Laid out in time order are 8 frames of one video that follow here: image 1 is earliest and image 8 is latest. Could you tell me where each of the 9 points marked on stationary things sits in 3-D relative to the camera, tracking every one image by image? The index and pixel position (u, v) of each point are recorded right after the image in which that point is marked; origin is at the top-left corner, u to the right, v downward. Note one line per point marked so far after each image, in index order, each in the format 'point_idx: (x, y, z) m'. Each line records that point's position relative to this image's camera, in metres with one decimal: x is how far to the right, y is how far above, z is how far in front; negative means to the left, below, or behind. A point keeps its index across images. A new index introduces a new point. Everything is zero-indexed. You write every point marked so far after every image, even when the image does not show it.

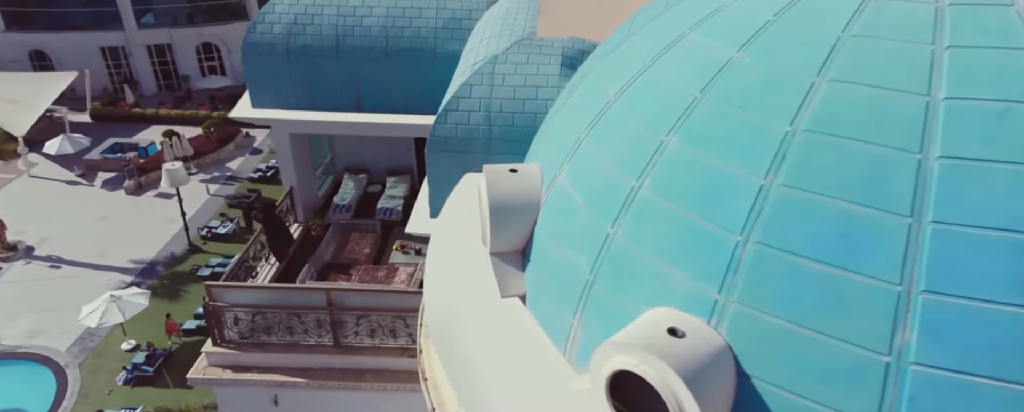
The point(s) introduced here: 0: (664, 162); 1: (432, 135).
0: (+1.4, +0.4, +6.3) m
1: (-1.2, +1.1, +10.6) m
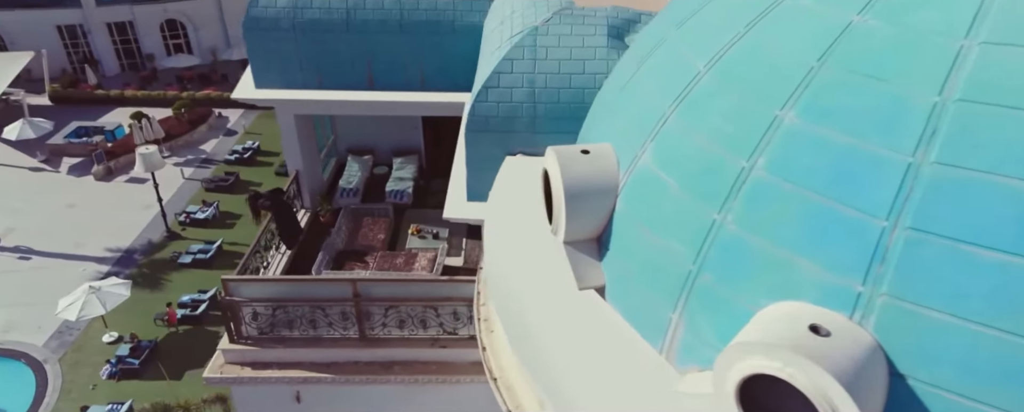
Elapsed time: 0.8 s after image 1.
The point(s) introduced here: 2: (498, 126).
0: (+2.2, +0.6, +5.7) m
1: (-0.6, +1.3, +9.9) m
2: (-0.2, +1.1, +9.9) m
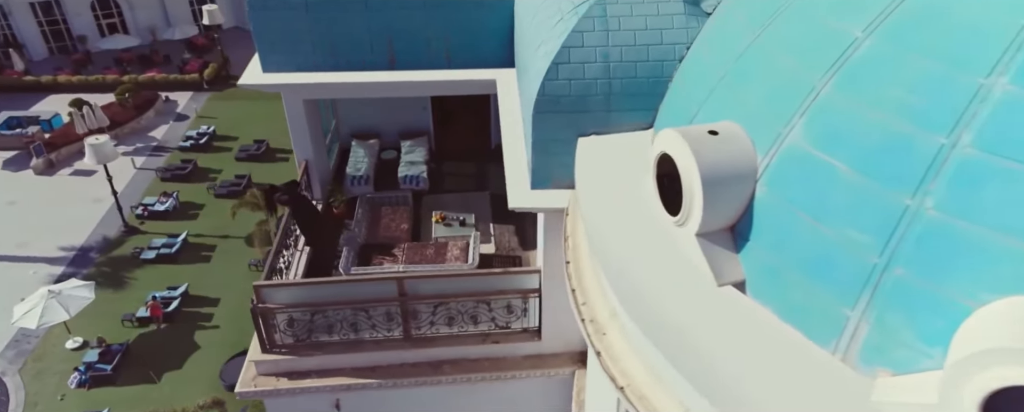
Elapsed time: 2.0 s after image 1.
0: (+3.6, +0.7, +5.1) m
1: (+0.4, +1.5, +9.1) m
2: (+0.8, +1.3, +9.1) m
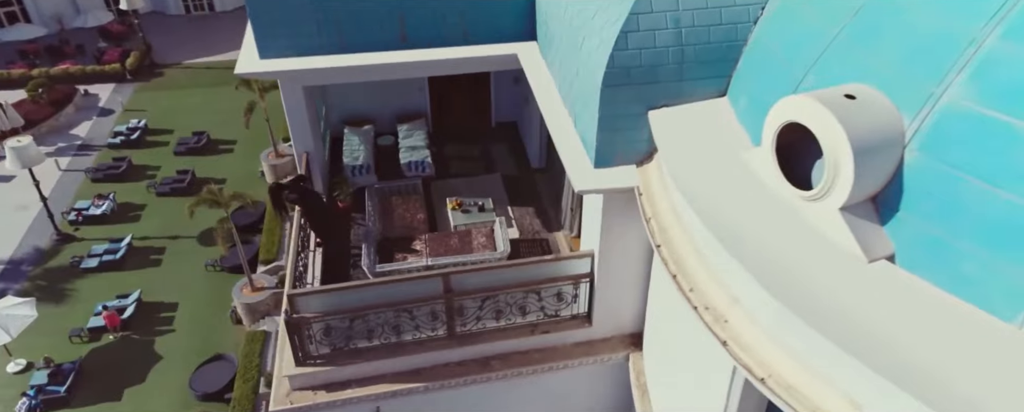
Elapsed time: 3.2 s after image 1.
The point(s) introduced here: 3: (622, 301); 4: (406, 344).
0: (+4.8, +1.0, +4.8) m
1: (+1.2, +1.7, +8.4) m
2: (+1.6, +1.6, +8.5) m
3: (+1.7, -1.5, +10.8) m
4: (-1.6, -2.1, +10.7) m
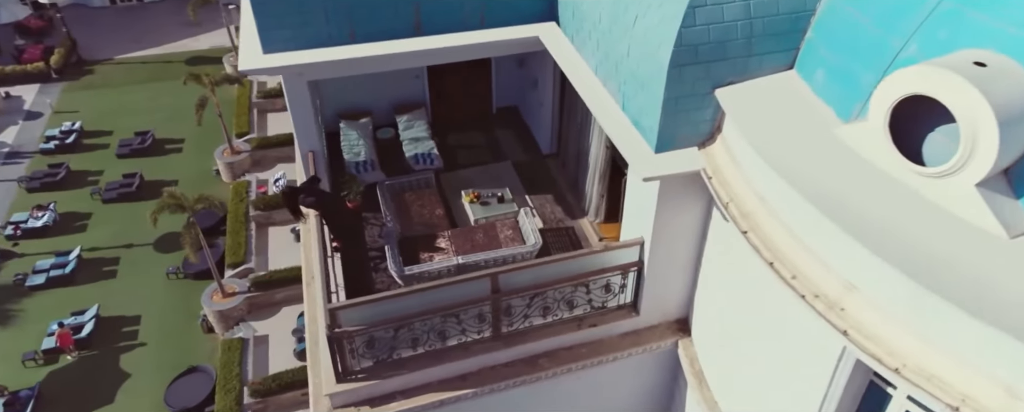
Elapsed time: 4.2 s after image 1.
0: (+5.9, +1.3, +4.7) m
1: (+1.9, +1.9, +7.9) m
2: (+2.3, +1.8, +8.0) m
3: (+2.4, -1.2, +10.5) m
4: (-0.9, -2.1, +10.1) m
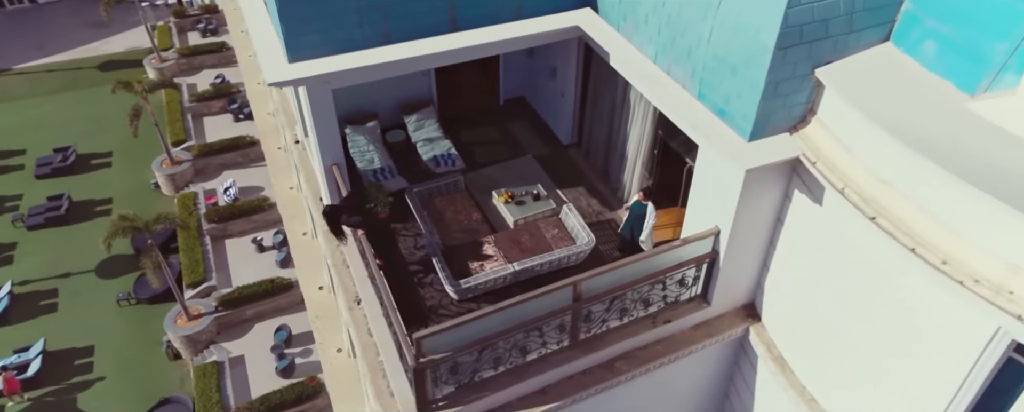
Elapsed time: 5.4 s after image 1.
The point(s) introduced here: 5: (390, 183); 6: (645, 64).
0: (+7.3, +1.7, +4.8) m
1: (+3.0, +1.9, +7.5) m
2: (+3.3, +1.9, +7.7) m
3: (+3.4, -1.0, +10.2) m
4: (+0.3, -2.2, +9.6) m
5: (-2.2, +0.4, +12.4) m
6: (+1.9, +2.0, +9.7) m
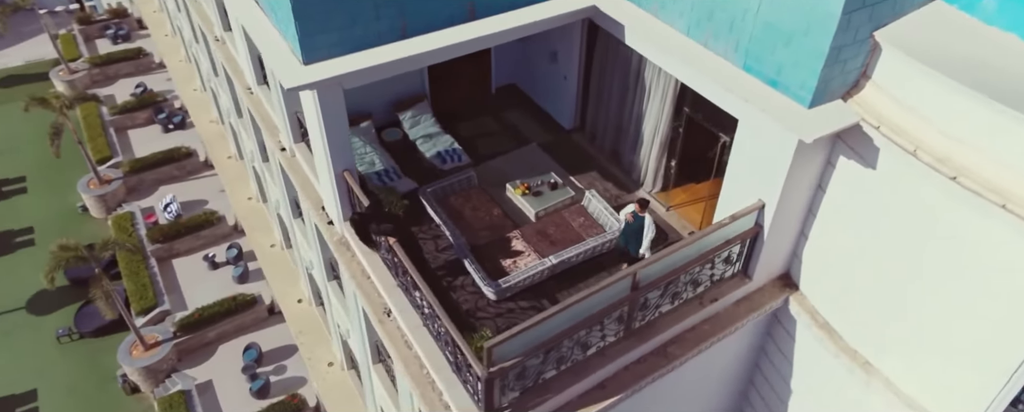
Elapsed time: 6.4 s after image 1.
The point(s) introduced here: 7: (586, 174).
0: (+8.3, +2.3, +5.3) m
1: (+3.6, +2.3, +7.4) m
2: (+4.0, +2.2, +7.6) m
3: (+4.0, -0.6, +10.2) m
4: (+1.1, -2.0, +9.2) m
5: (-1.9, +0.3, +11.7) m
6: (+2.3, +2.3, +9.4) m
7: (+1.3, +0.6, +12.4) m
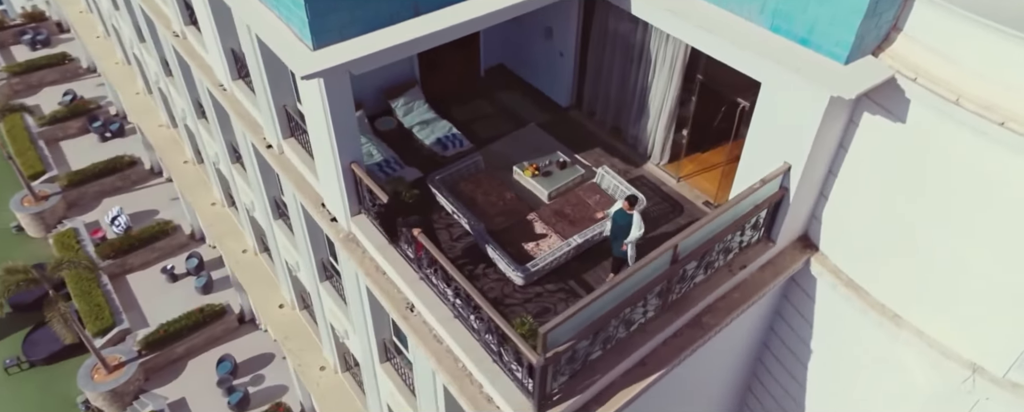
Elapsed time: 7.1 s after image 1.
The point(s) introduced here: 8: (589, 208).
0: (+8.8, +3.1, +5.6) m
1: (+4.0, +2.8, +7.4) m
2: (+4.3, +2.8, +7.6) m
3: (+4.3, 0.0, +10.3) m
4: (+1.6, -1.7, +9.0) m
5: (-1.8, +0.5, +11.1) m
6: (+2.5, +2.7, +9.3) m
7: (+1.4, +1.0, +12.2) m
8: (+1.2, 0.0, +10.8) m
